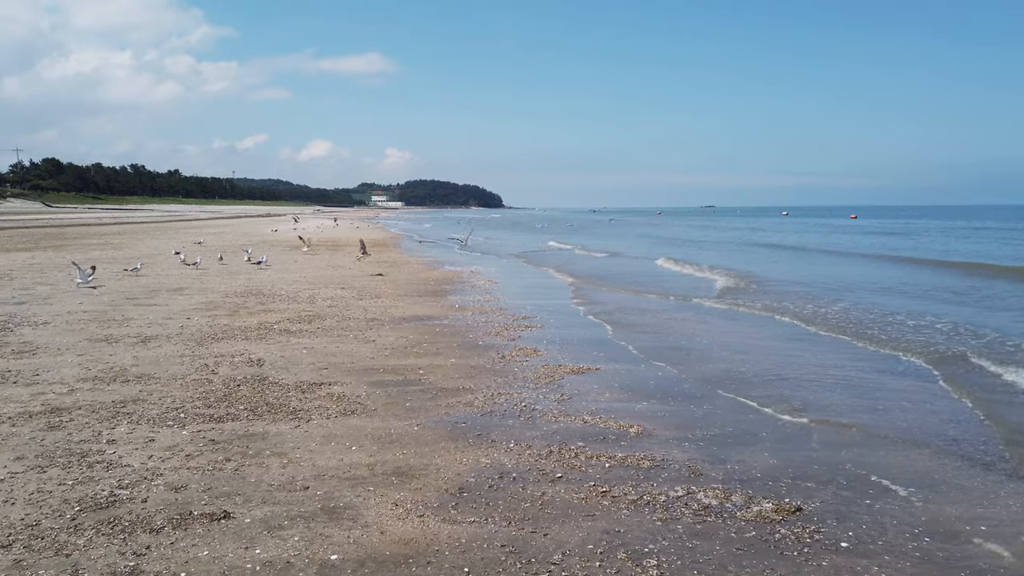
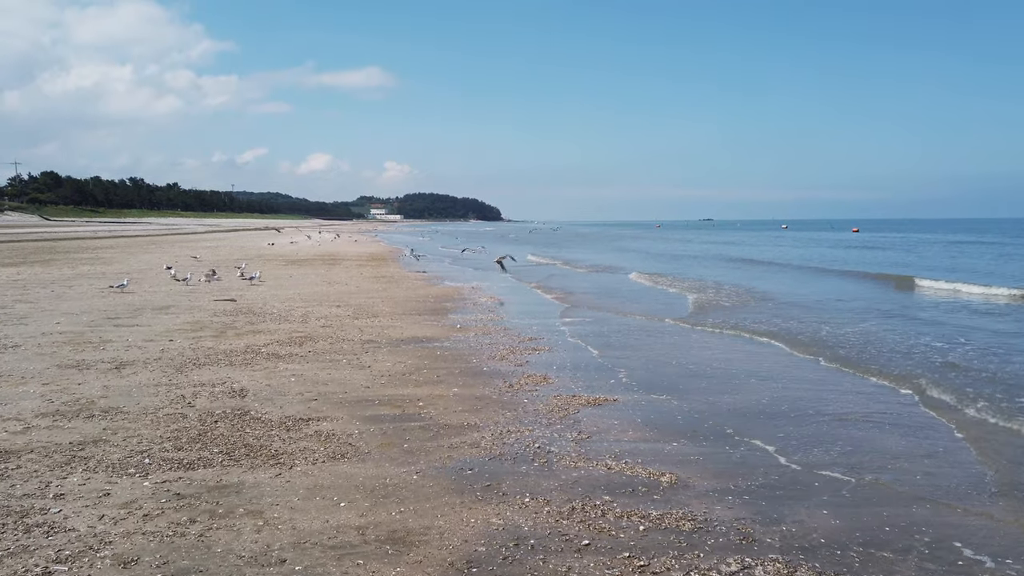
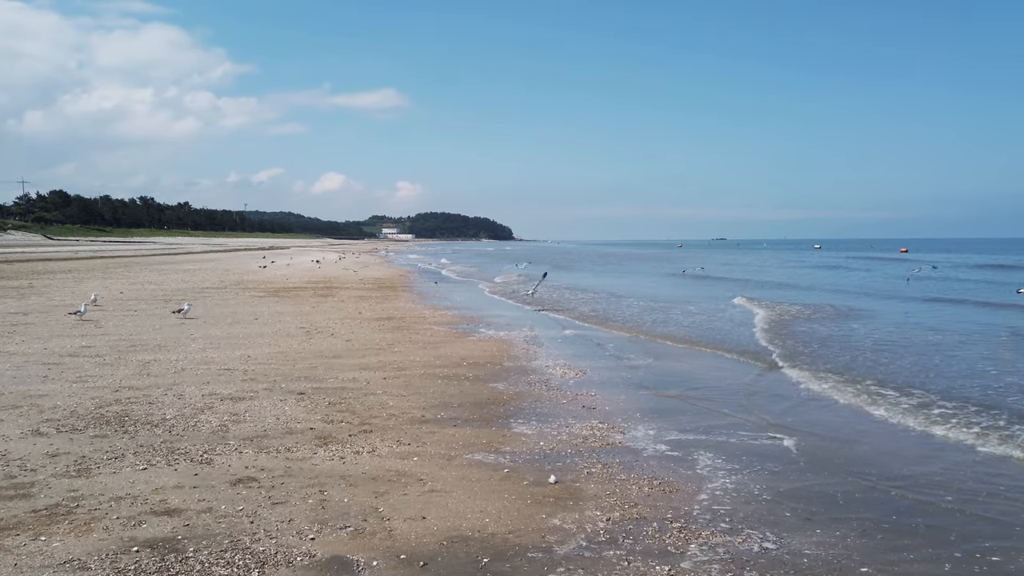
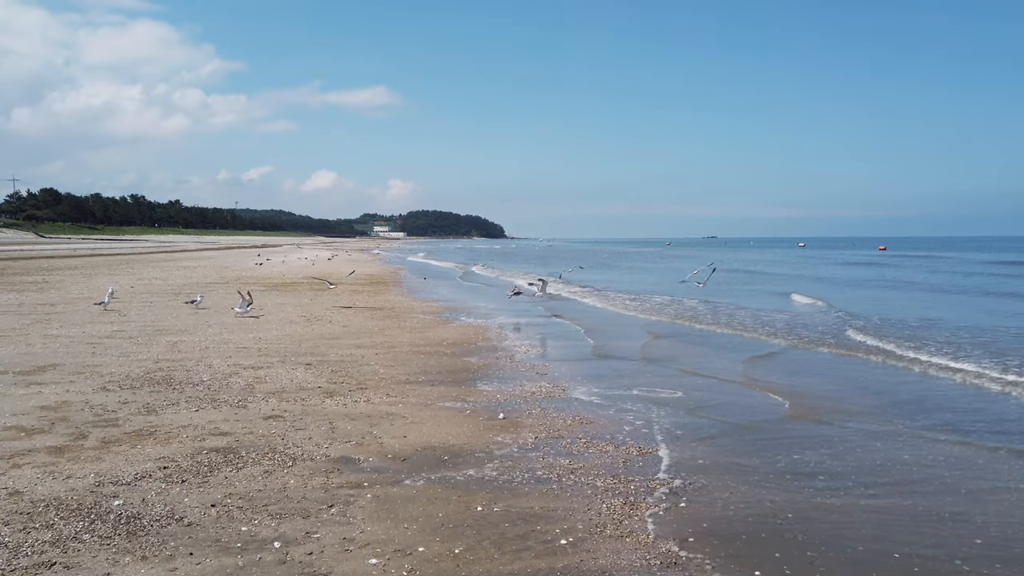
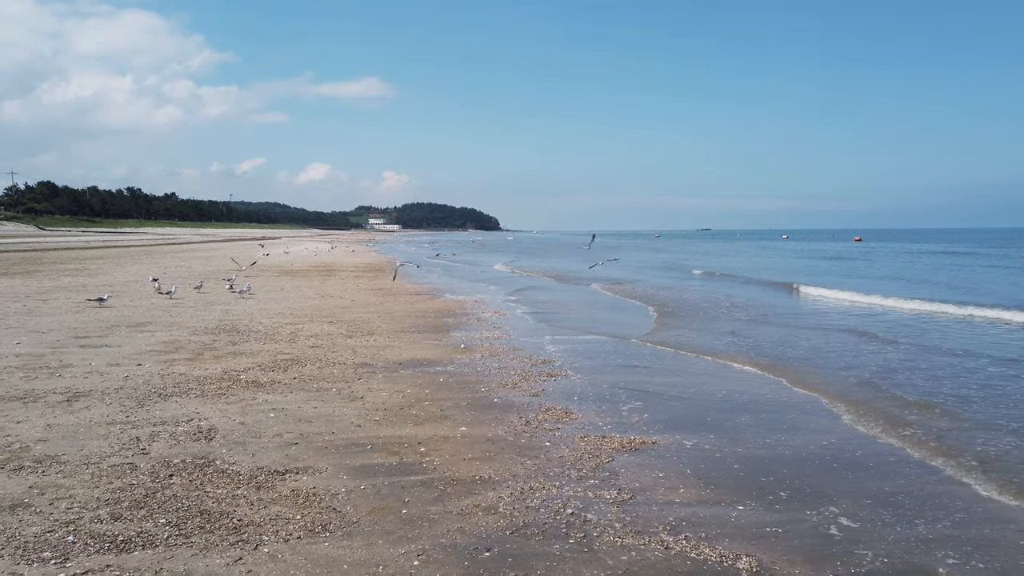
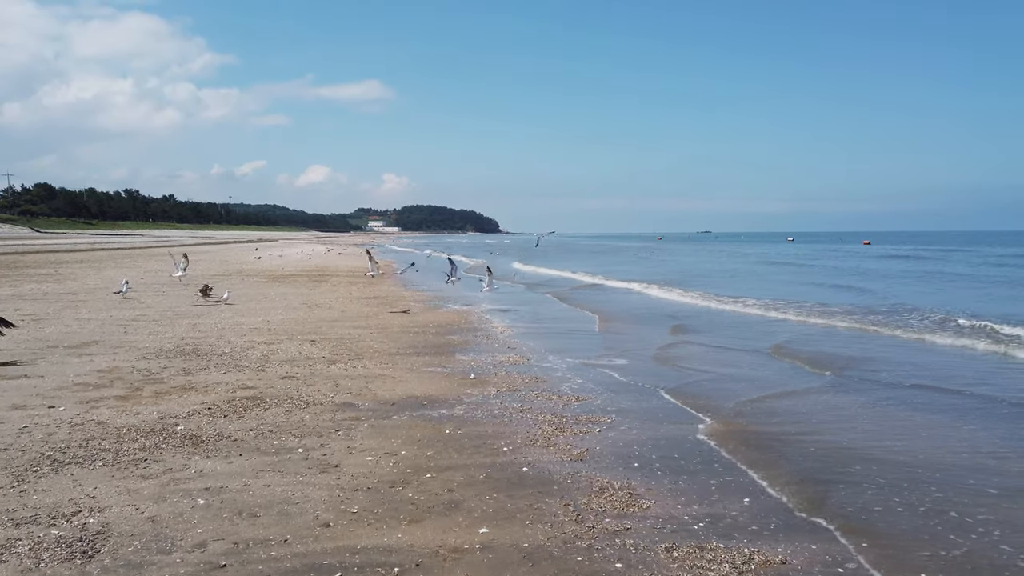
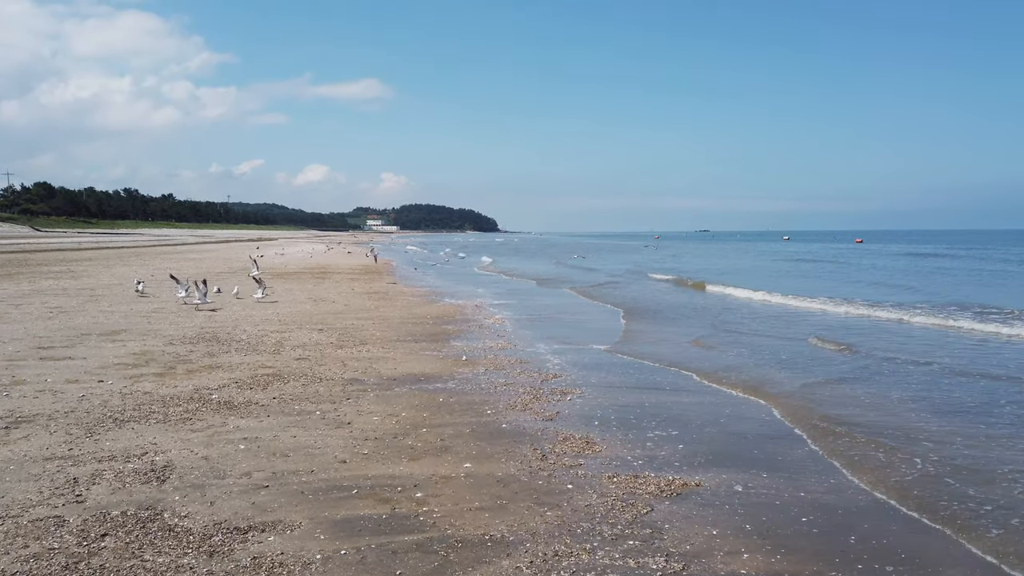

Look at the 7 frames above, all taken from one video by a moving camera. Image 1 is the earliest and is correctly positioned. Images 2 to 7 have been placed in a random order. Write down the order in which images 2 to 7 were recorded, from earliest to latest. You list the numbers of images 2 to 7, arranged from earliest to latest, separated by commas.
2, 5, 7, 6, 4, 3
